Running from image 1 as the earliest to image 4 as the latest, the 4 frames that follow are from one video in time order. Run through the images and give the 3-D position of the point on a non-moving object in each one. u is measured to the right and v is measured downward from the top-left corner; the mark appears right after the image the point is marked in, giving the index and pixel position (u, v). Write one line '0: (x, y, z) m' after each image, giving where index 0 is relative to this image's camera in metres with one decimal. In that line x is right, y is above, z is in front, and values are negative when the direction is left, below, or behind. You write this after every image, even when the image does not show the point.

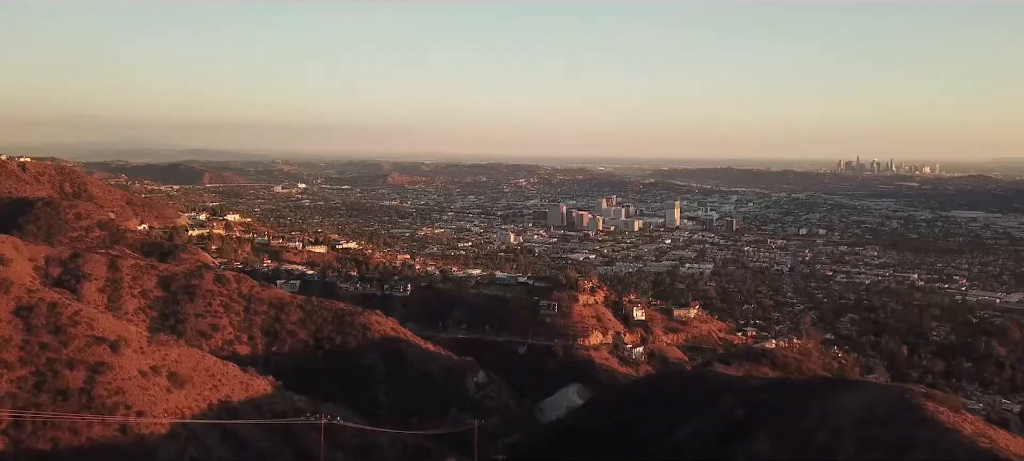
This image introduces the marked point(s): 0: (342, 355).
0: (-4.5, -3.3, +16.9) m
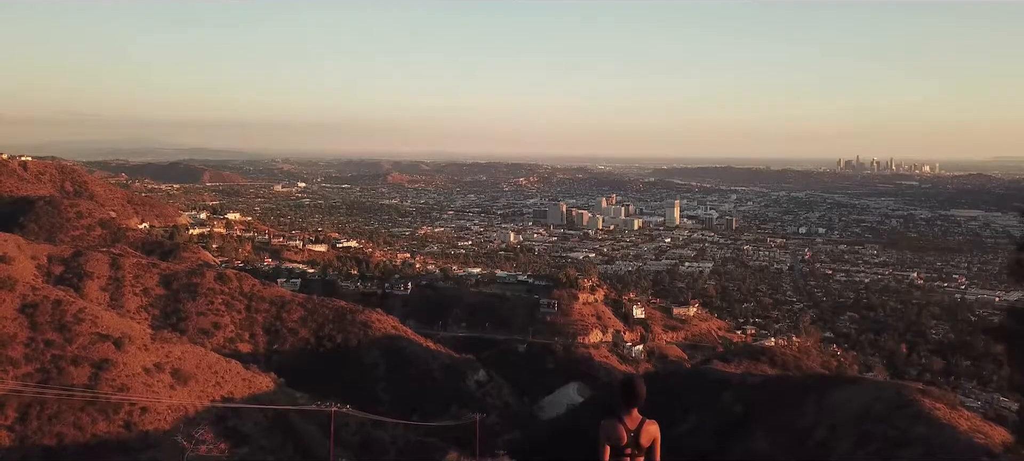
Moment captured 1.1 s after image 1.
0: (-4.5, -3.2, +17.8) m
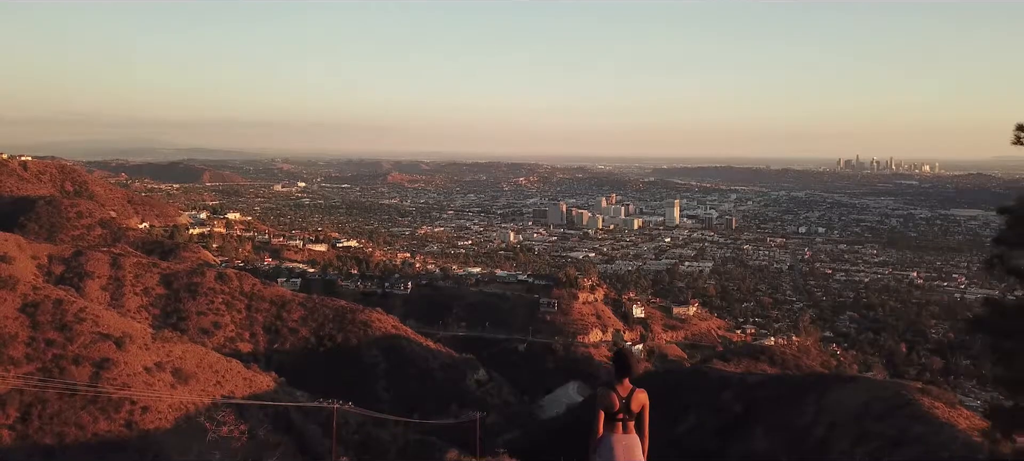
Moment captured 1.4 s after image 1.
0: (-4.4, -3.1, +18.1) m
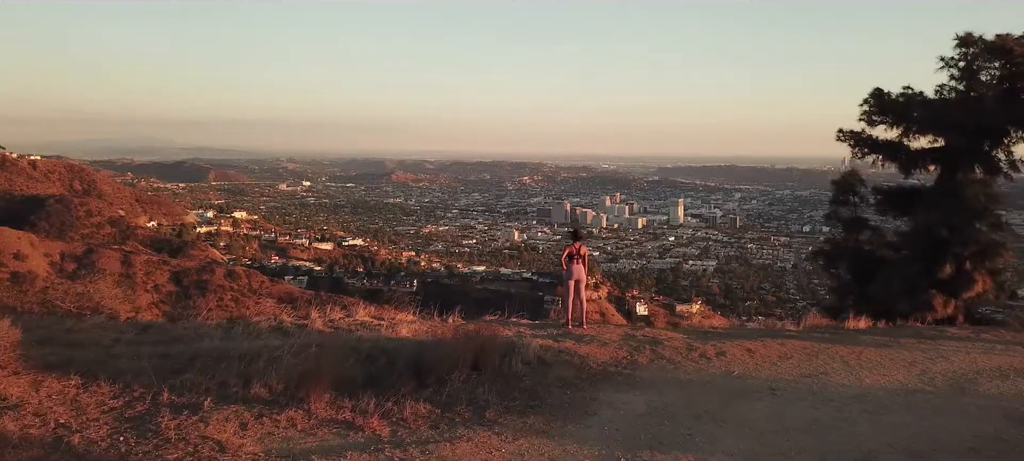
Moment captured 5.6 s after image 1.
0: (-4.2, -2.7, +20.6) m
